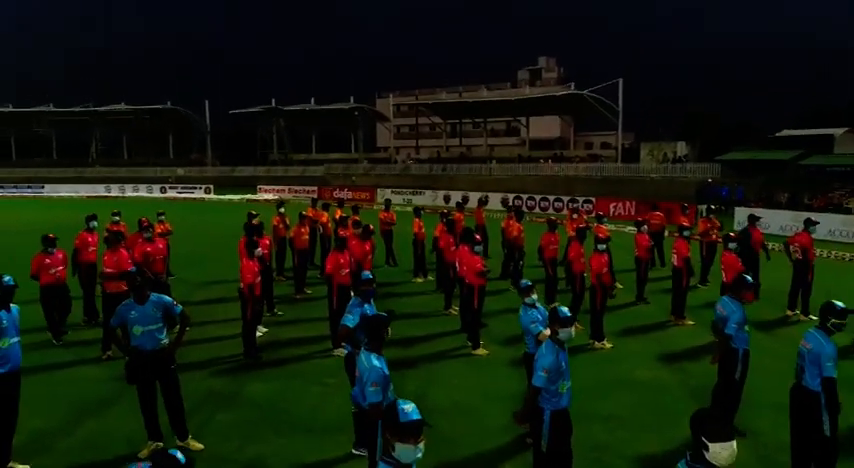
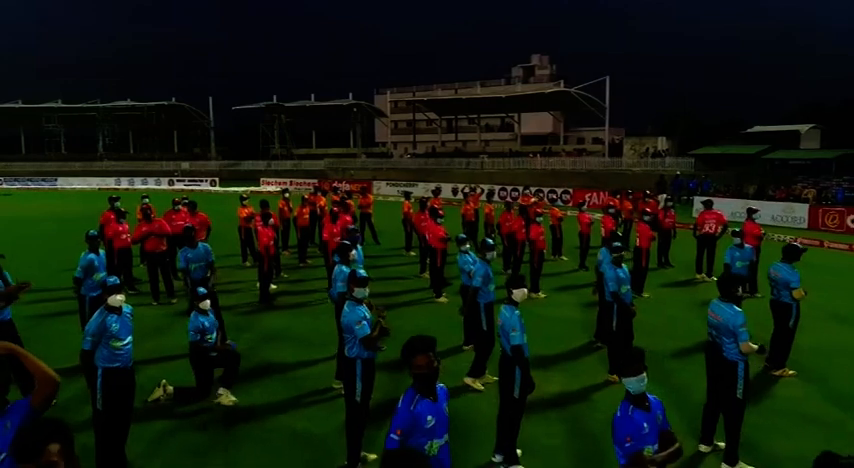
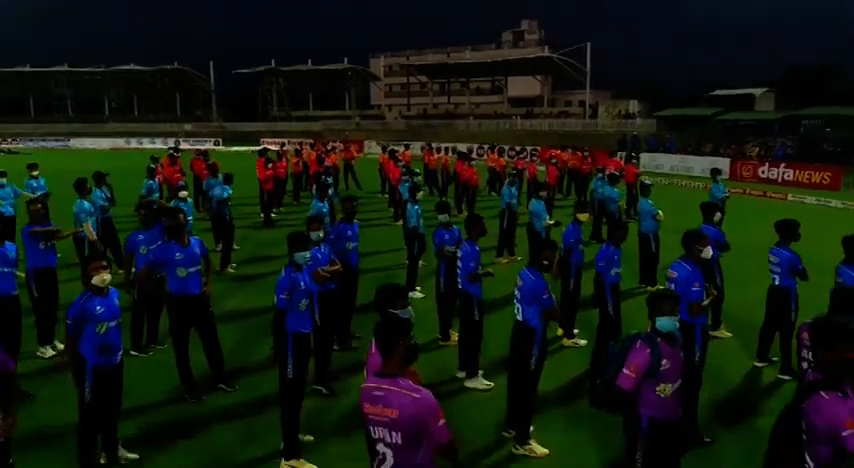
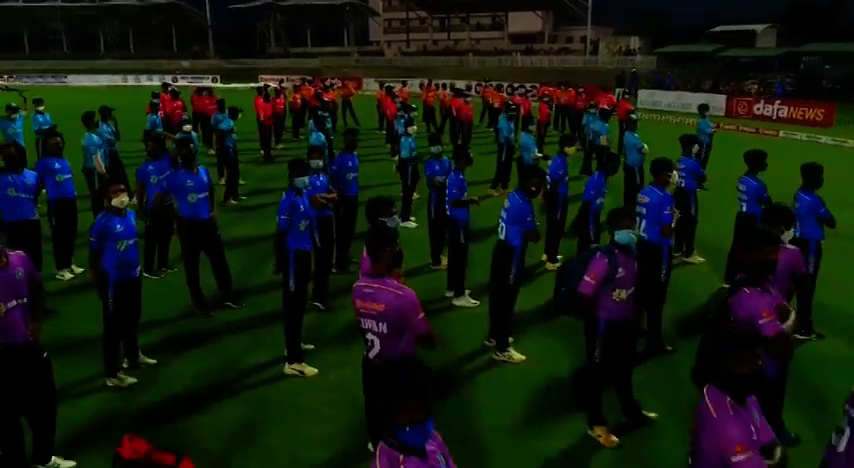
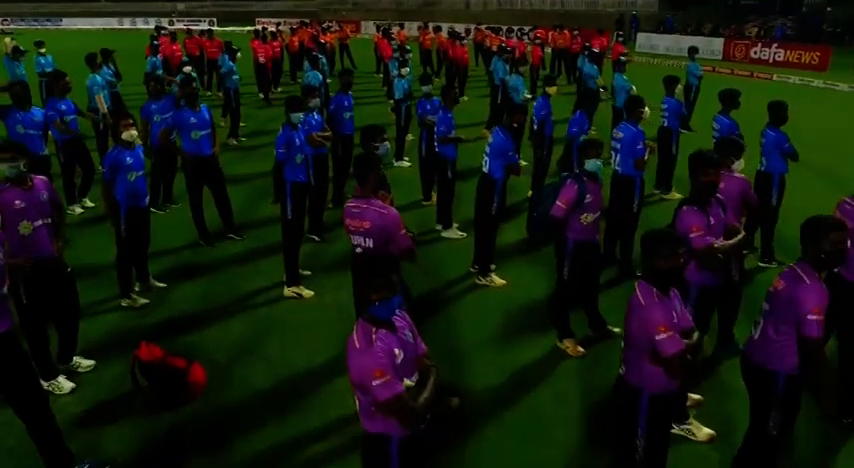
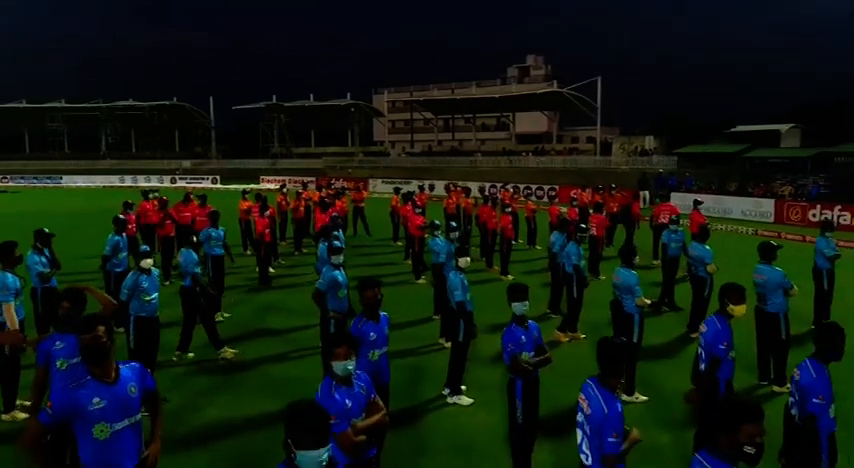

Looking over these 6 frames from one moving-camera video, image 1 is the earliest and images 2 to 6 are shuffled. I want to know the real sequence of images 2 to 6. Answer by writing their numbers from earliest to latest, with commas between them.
2, 6, 3, 4, 5
